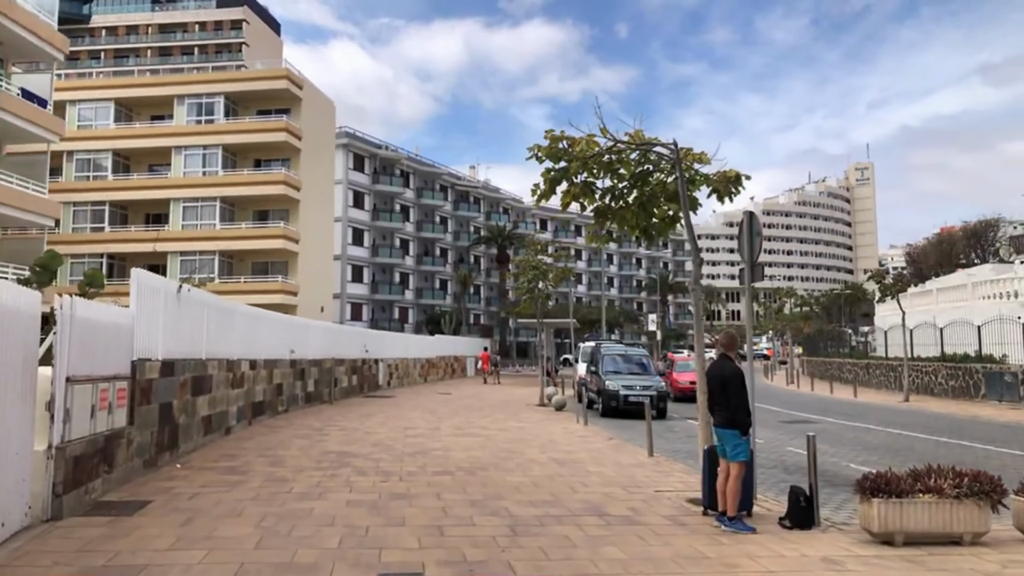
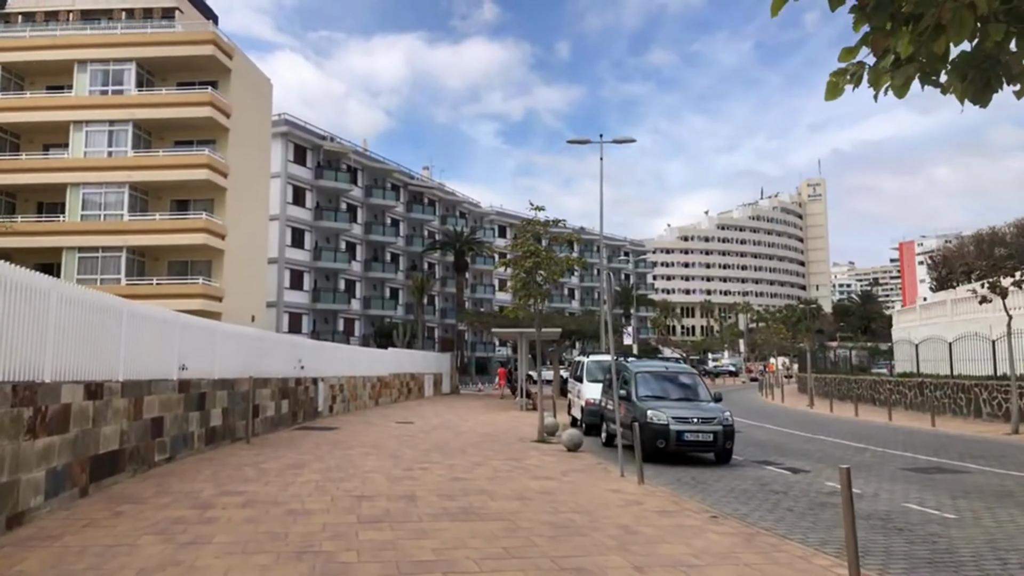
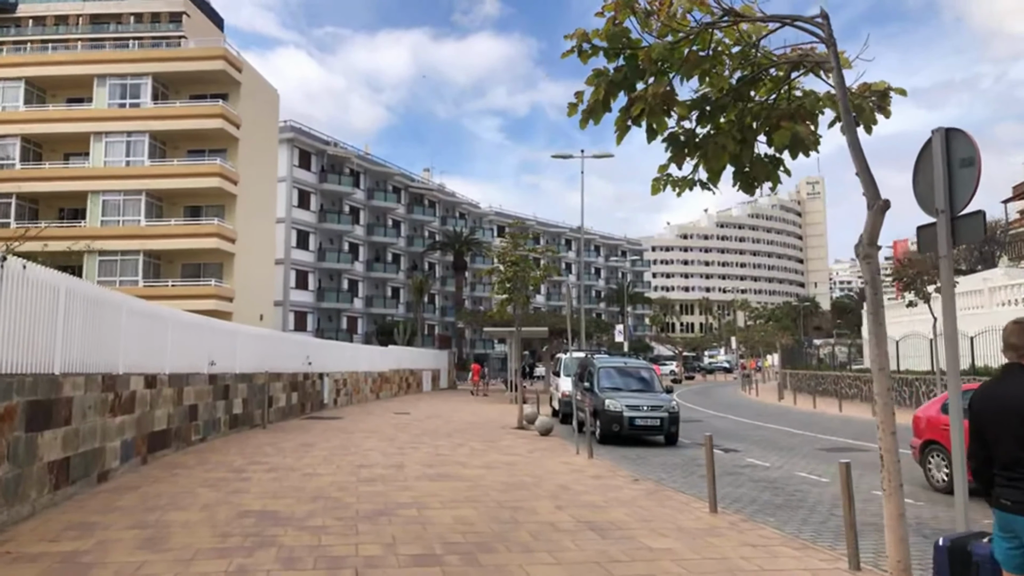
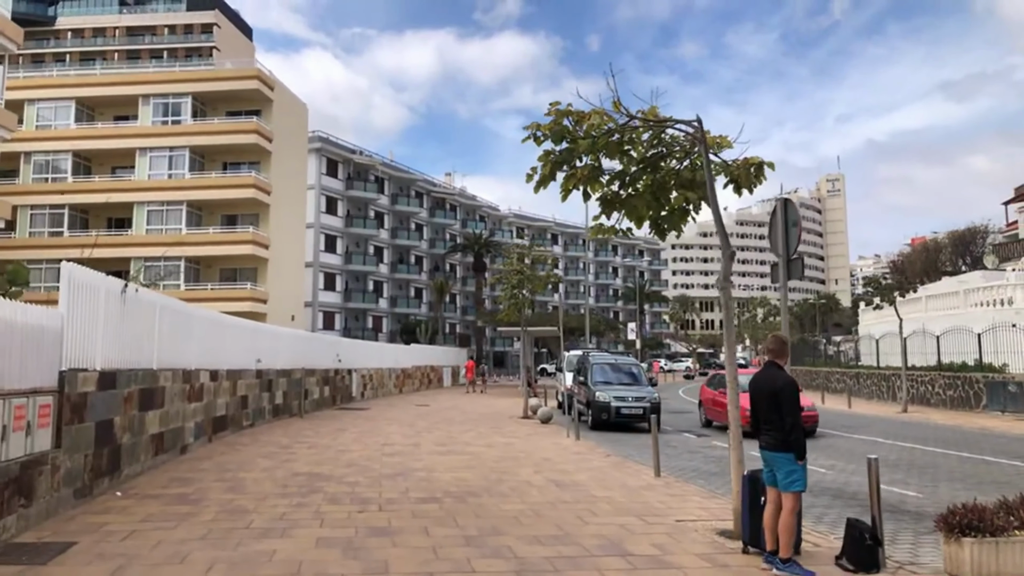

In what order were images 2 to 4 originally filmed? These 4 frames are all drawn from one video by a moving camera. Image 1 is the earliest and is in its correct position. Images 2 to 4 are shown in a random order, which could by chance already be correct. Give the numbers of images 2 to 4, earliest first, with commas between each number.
4, 3, 2
